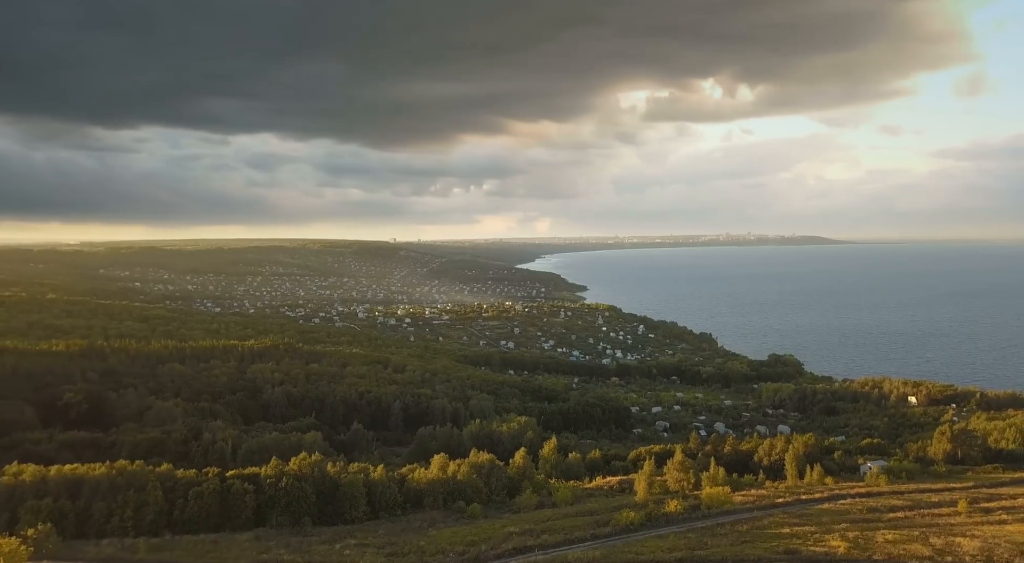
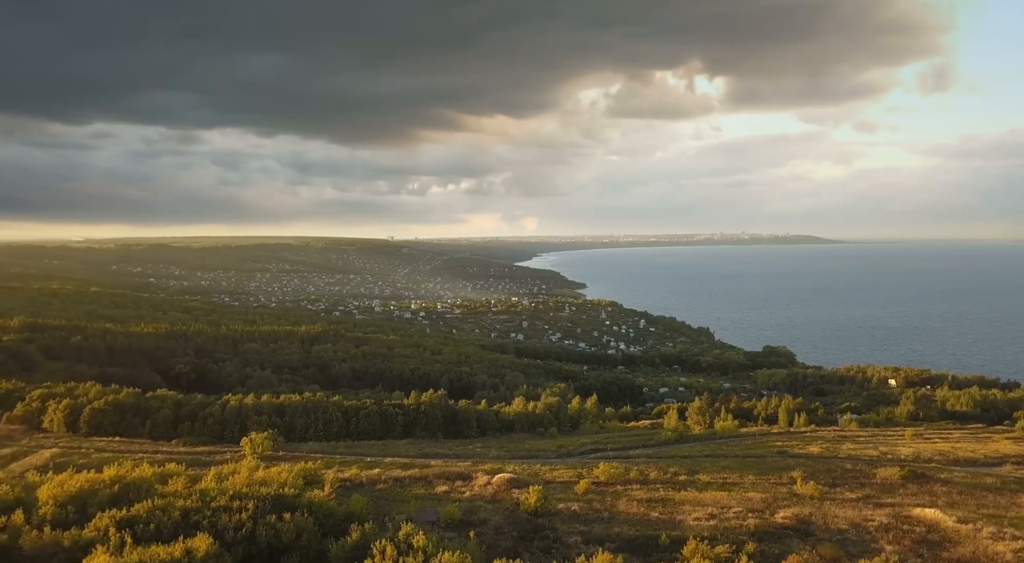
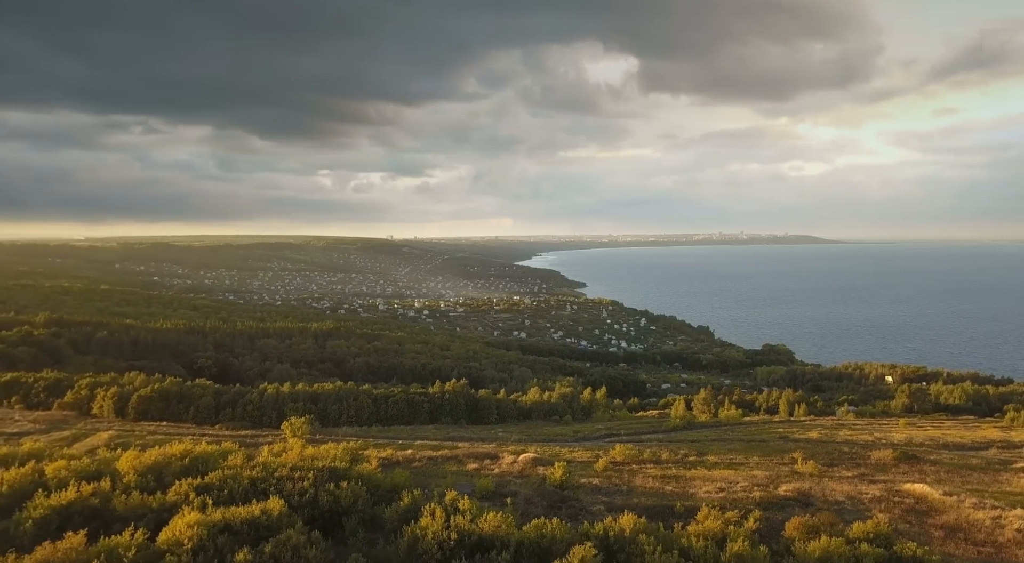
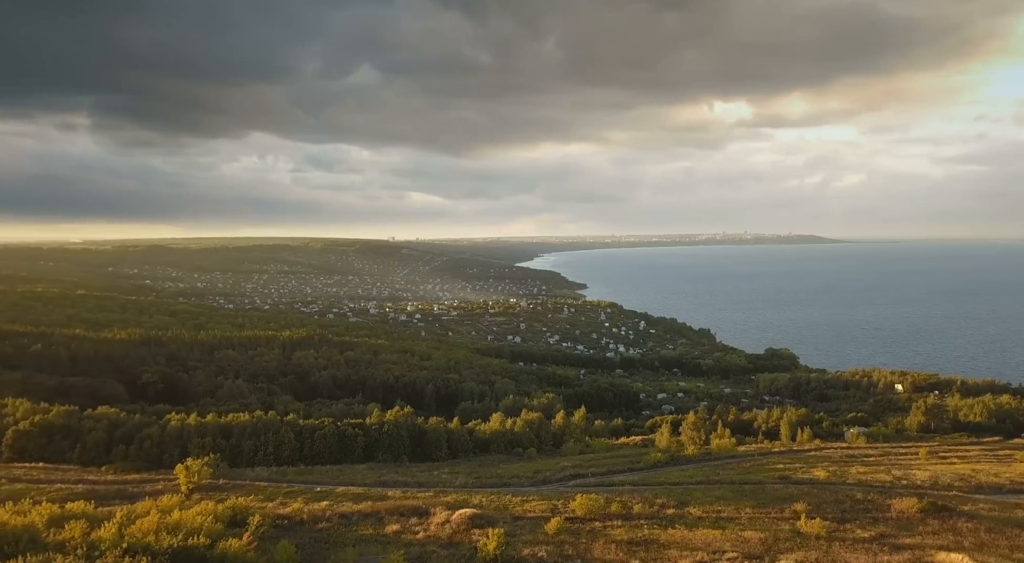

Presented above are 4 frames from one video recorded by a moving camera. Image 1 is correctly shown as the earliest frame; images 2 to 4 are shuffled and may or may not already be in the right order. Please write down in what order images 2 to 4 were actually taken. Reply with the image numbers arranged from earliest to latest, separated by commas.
4, 2, 3
